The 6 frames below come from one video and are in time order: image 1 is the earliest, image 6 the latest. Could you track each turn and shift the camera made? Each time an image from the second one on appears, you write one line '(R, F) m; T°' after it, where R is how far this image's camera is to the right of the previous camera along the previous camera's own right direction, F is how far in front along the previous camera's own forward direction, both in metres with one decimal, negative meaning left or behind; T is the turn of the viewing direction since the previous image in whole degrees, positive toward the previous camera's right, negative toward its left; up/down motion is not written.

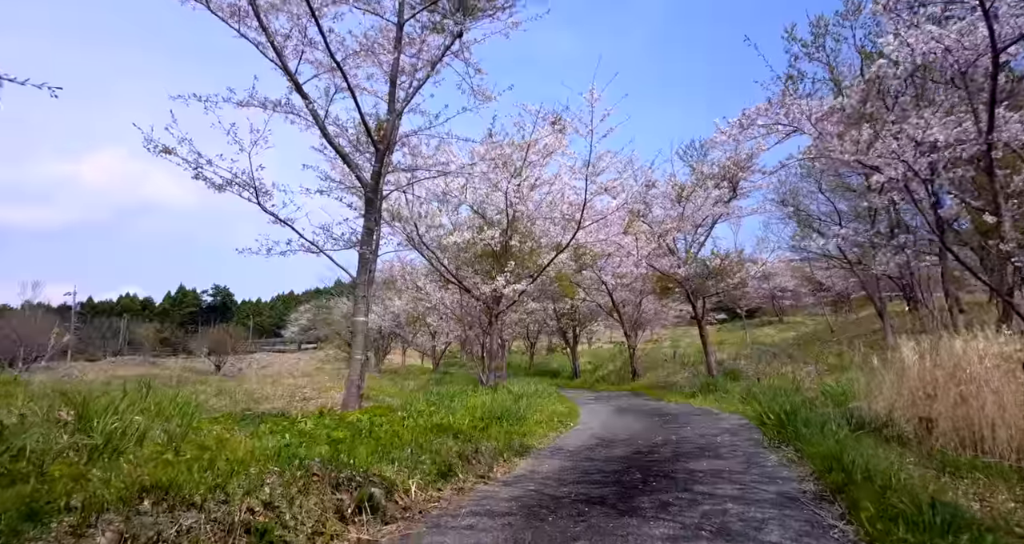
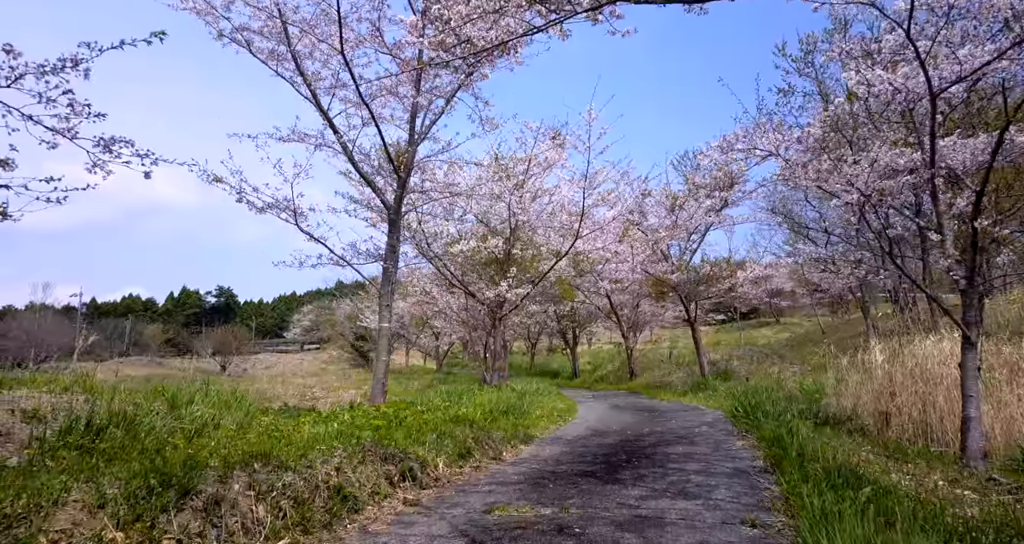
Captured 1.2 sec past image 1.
(-0.1, -1.0) m; 0°
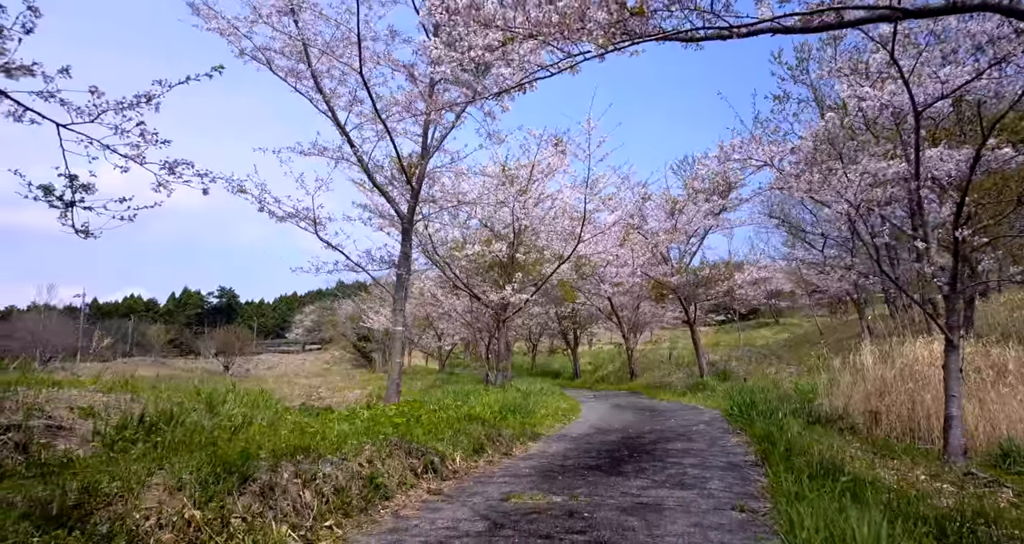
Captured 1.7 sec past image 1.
(-0.1, -0.4) m; 0°
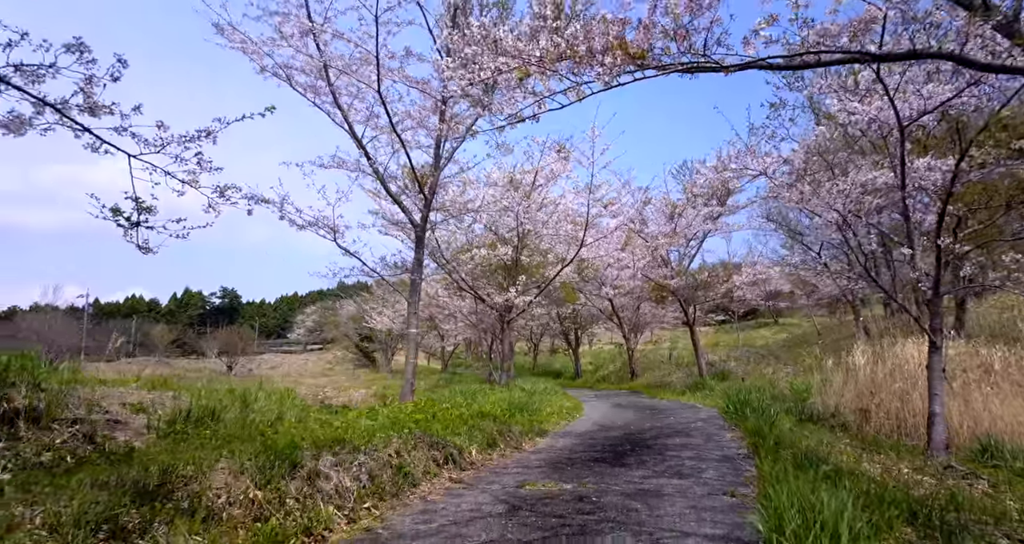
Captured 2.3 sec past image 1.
(-0.1, -0.5) m; 0°
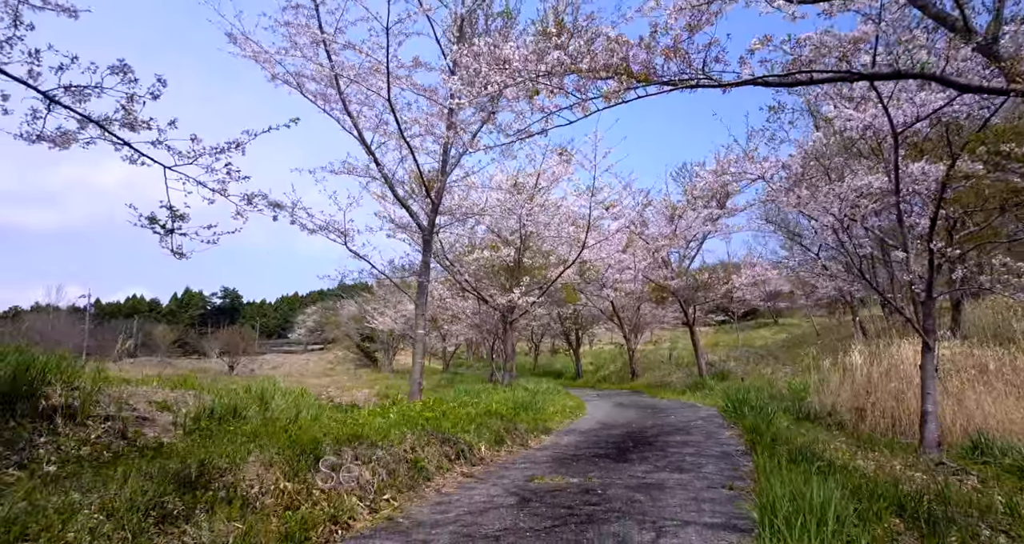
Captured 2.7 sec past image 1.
(-0.1, -0.3) m; 0°
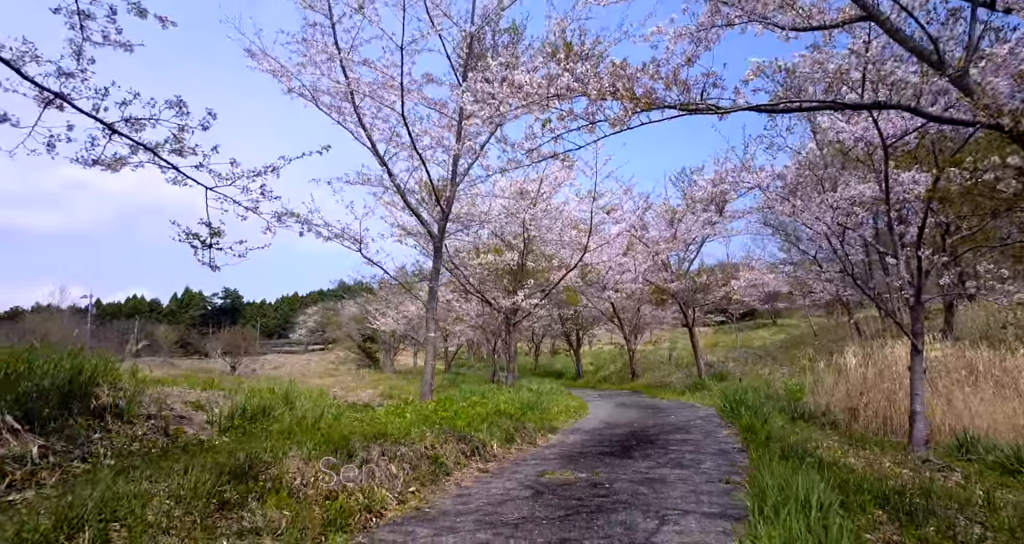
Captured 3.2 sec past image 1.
(-0.1, -0.4) m; 0°
